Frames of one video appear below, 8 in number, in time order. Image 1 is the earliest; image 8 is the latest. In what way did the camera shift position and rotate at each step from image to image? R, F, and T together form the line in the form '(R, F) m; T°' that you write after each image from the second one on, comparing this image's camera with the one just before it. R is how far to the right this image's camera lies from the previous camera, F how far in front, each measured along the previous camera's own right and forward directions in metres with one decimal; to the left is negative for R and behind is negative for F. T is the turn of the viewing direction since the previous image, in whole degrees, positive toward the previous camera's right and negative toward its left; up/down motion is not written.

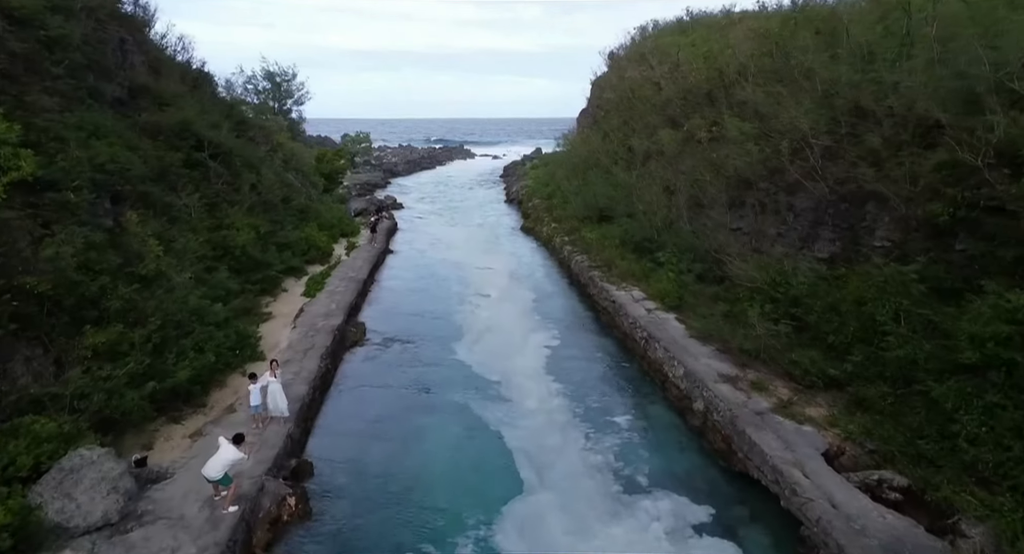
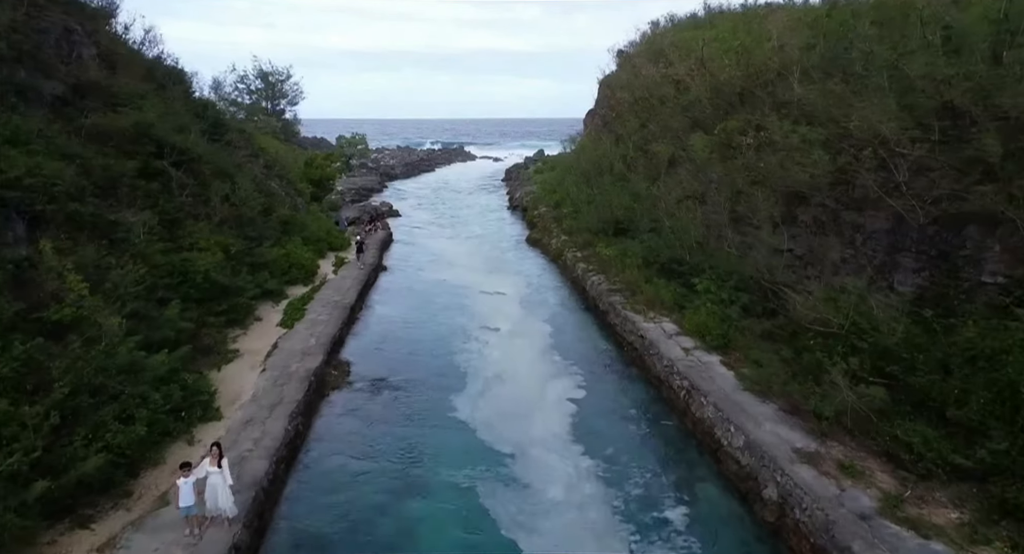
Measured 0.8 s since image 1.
(-0.2, +2.5) m; 0°
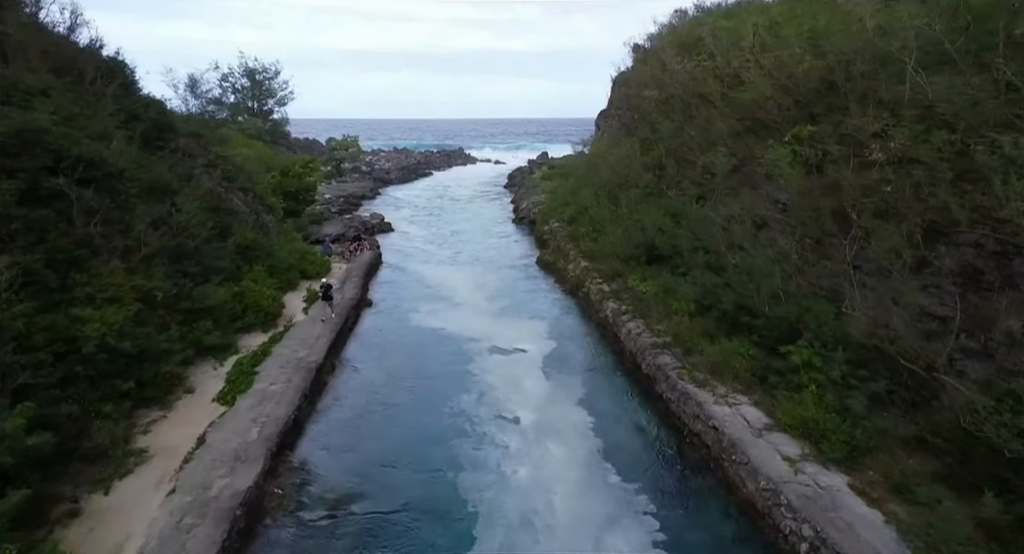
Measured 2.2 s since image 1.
(-0.3, +4.1) m; 0°
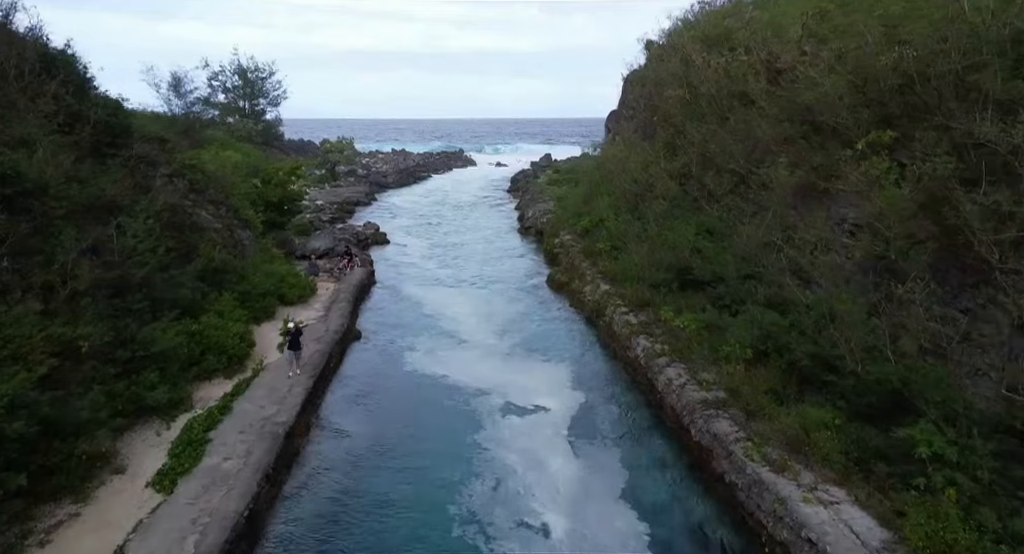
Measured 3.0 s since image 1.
(-0.3, +2.6) m; 0°
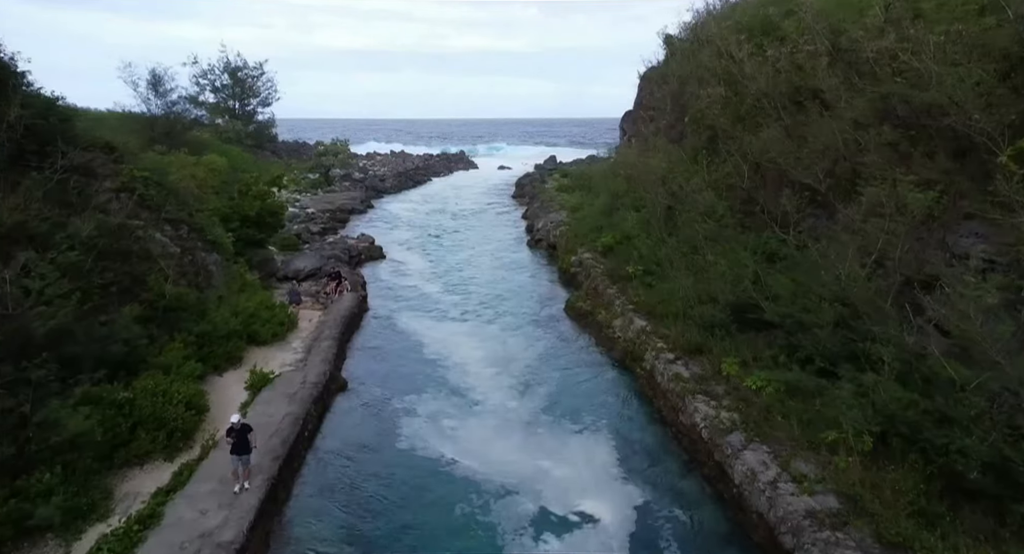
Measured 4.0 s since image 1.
(-0.4, +3.0) m; 0°
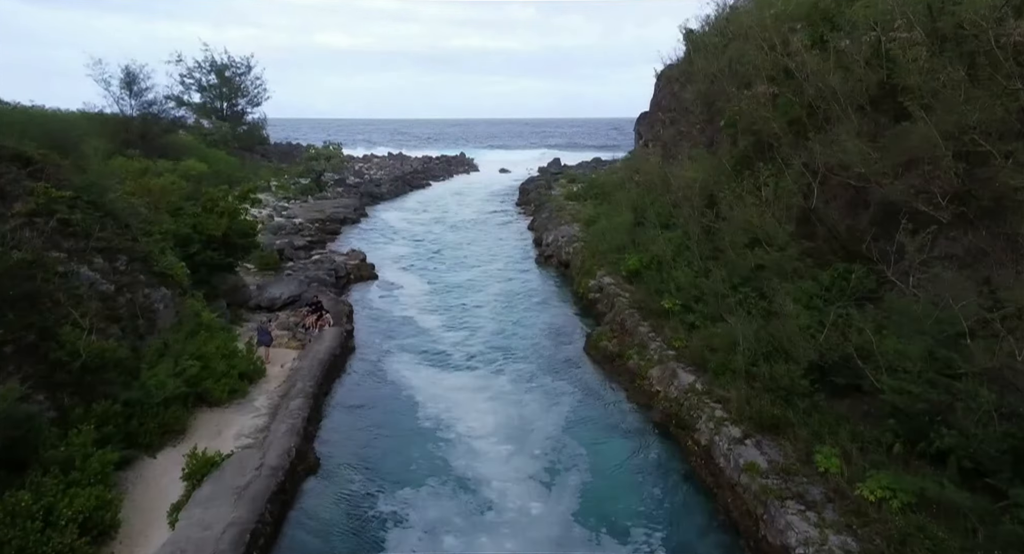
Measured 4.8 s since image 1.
(-0.3, +3.0) m; 0°
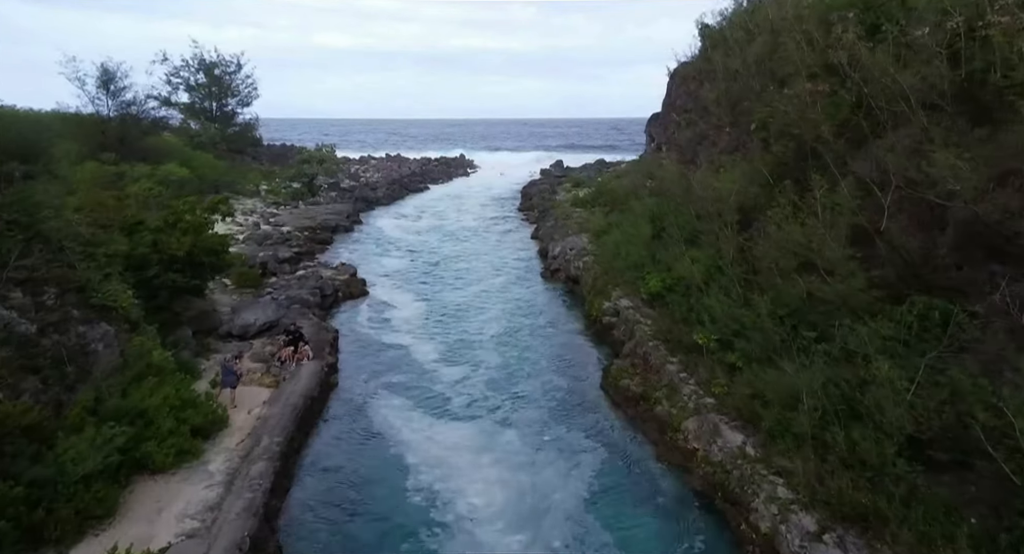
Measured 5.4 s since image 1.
(-0.1, +2.2) m; 0°
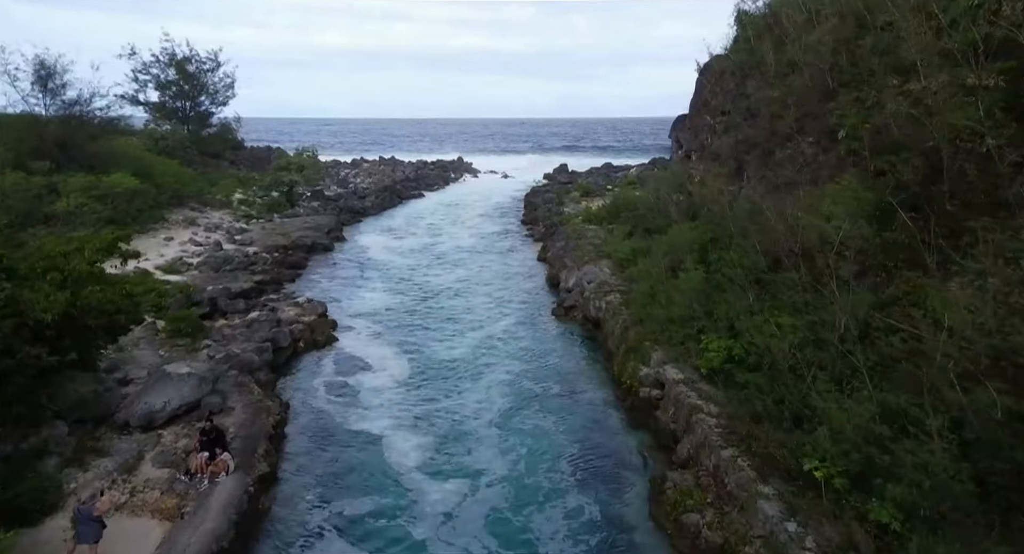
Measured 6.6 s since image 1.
(-0.2, +4.5) m; 0°
